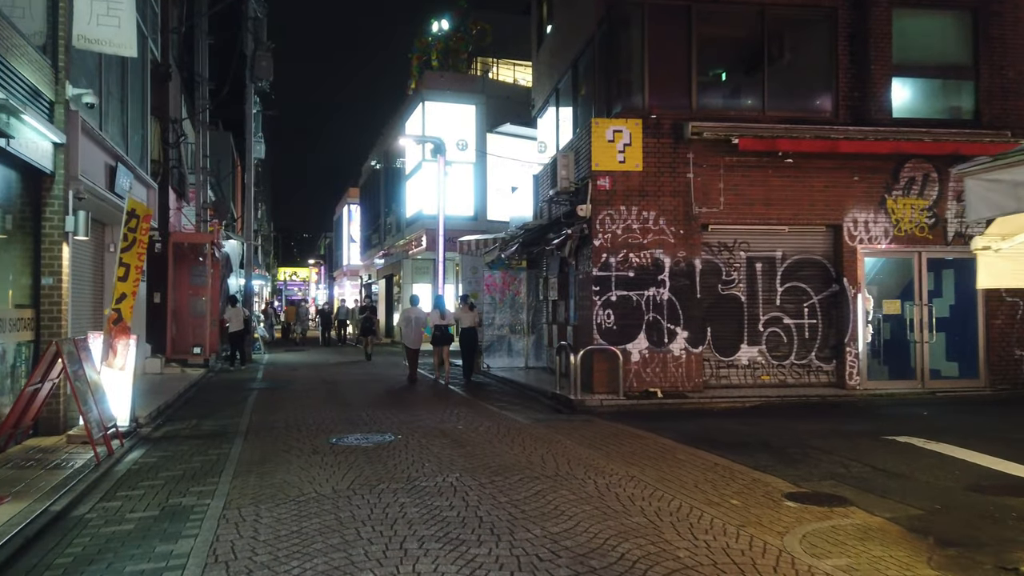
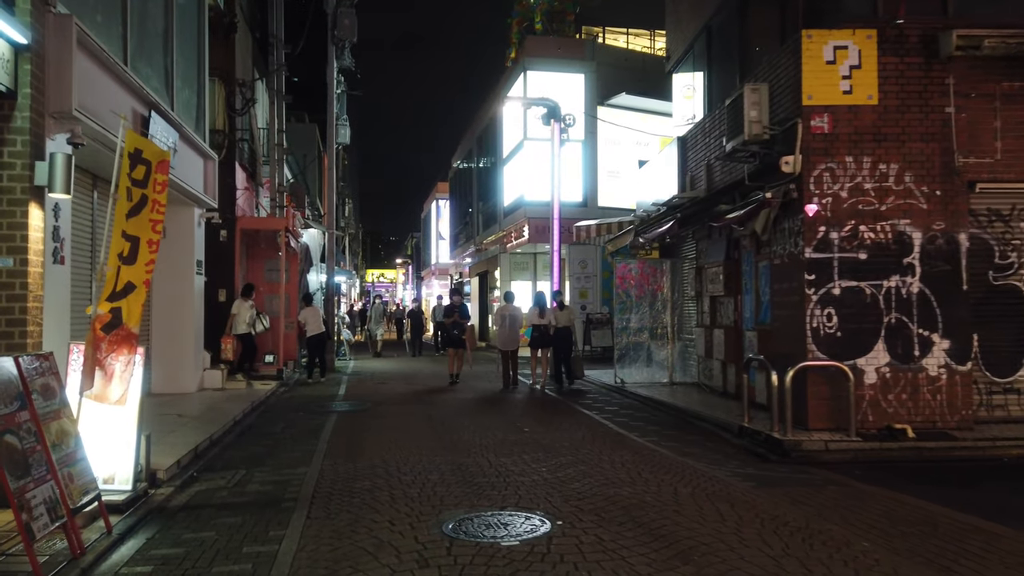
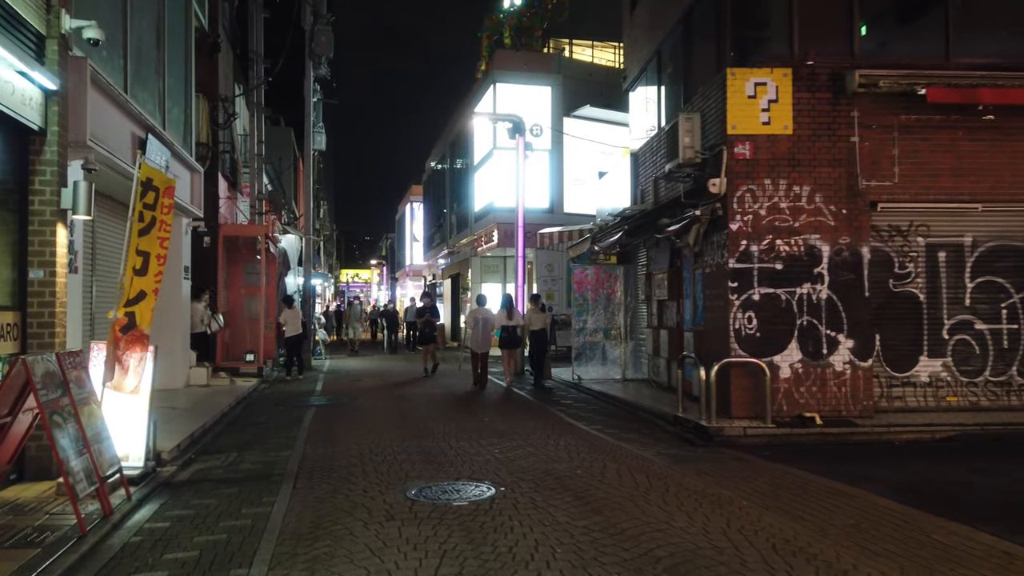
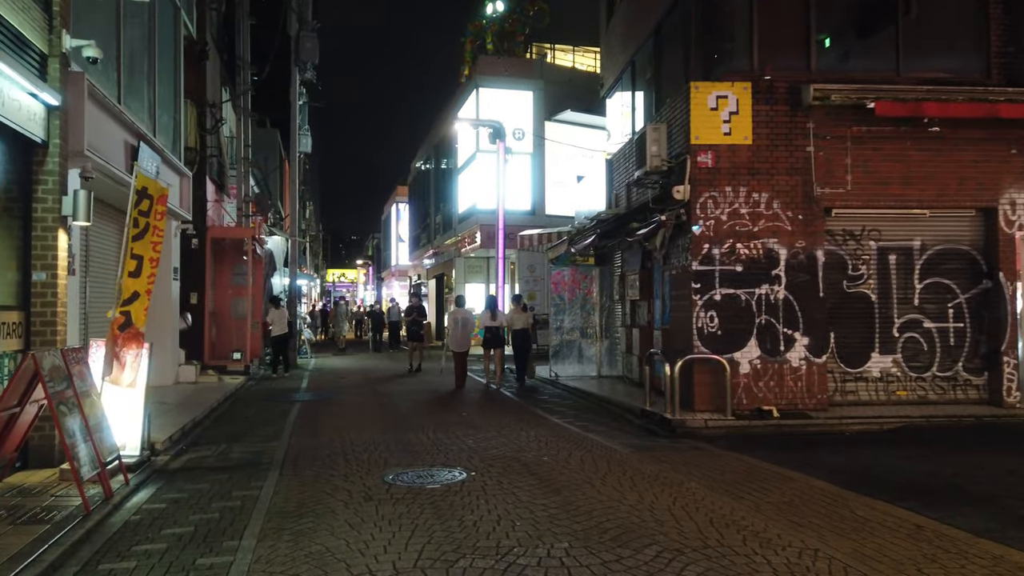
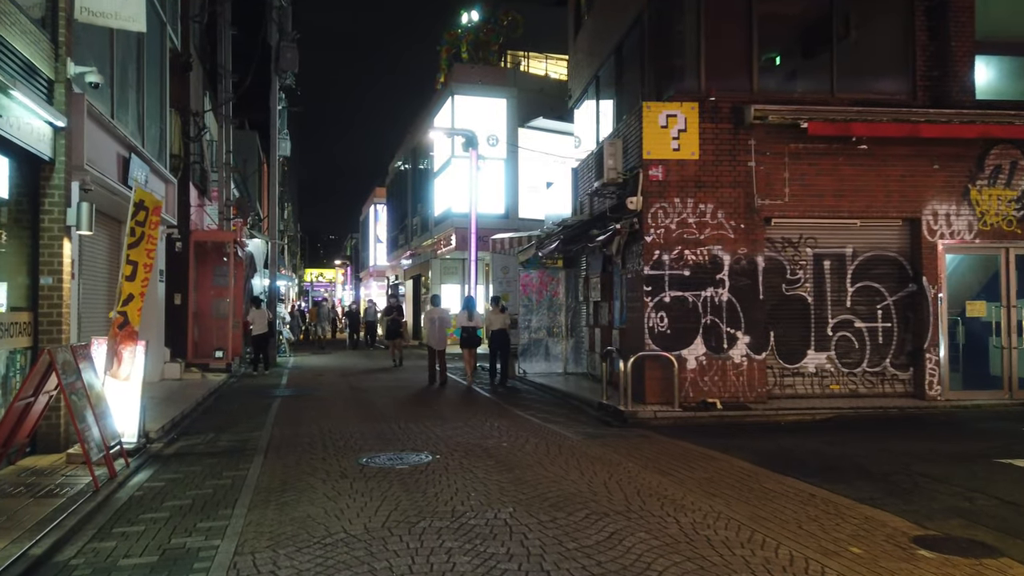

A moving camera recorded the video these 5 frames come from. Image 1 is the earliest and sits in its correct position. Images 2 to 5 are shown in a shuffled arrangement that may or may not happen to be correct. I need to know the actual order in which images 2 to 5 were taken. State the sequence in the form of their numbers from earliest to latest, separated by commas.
5, 4, 3, 2
